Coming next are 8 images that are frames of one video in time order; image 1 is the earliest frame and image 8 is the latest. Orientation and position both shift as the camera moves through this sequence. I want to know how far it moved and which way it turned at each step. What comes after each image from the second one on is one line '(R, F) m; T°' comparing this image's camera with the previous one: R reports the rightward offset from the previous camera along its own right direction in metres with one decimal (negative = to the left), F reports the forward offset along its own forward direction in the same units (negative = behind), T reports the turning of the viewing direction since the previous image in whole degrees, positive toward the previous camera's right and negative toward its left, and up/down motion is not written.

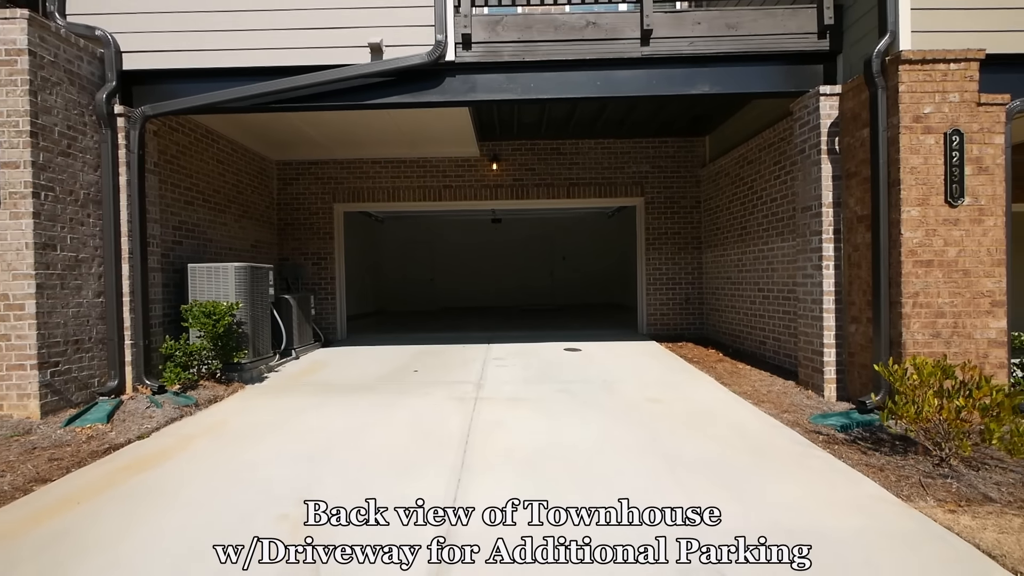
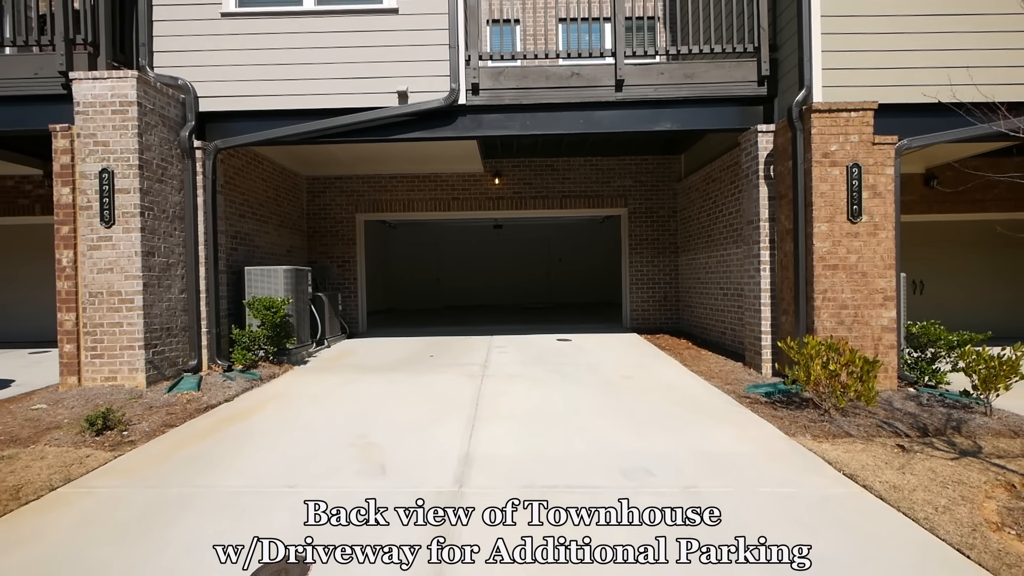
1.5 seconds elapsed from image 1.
(0.0, -1.2) m; 0°
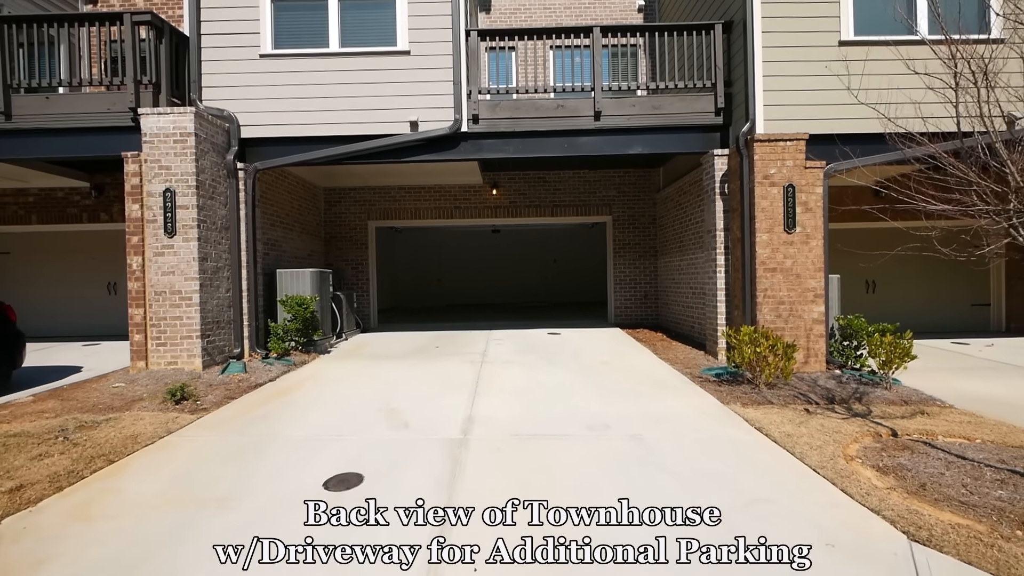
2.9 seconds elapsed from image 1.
(+0.1, -1.1) m; 0°
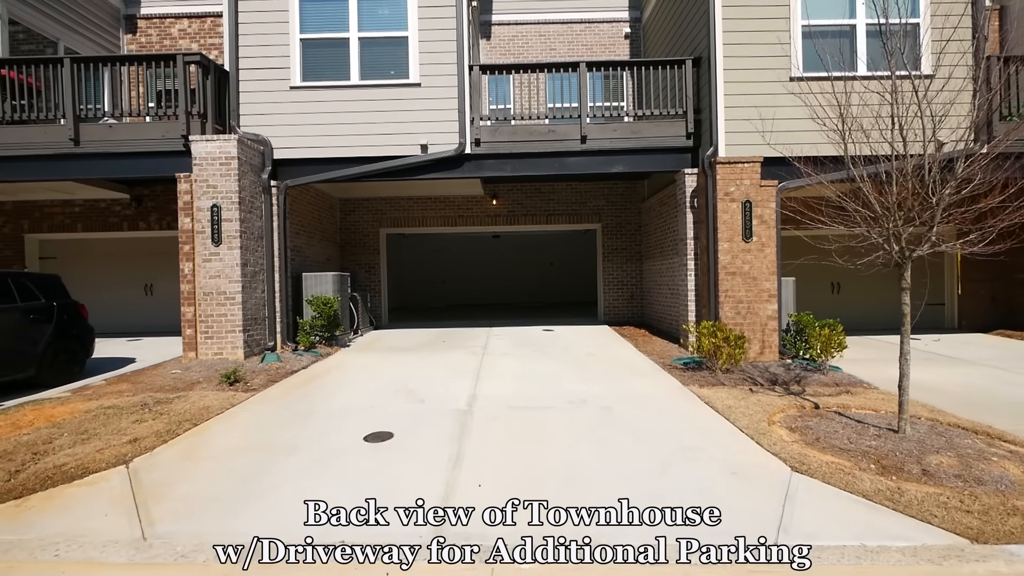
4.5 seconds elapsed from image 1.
(+0.1, -1.0) m; 0°
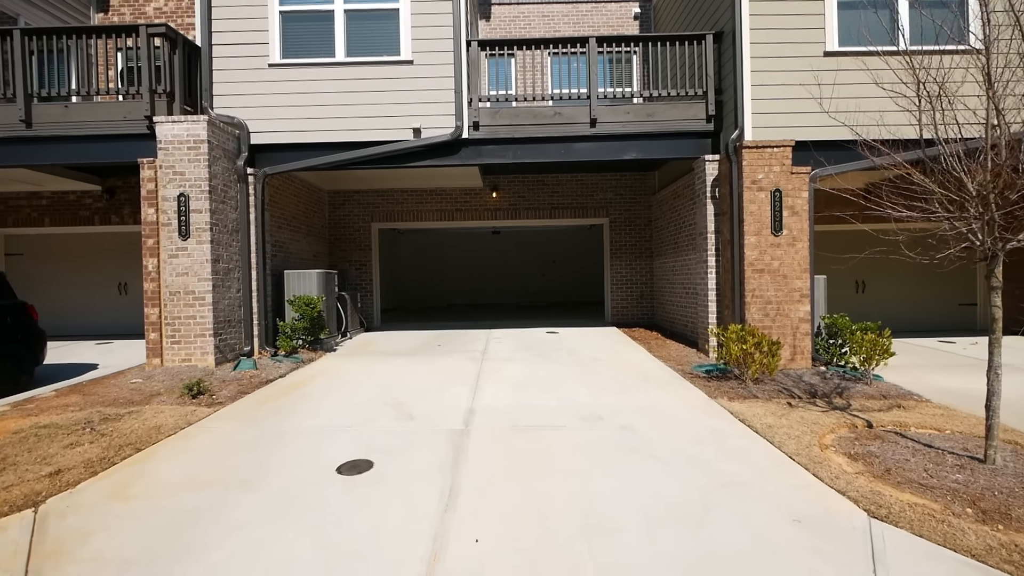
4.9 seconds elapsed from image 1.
(0.0, +0.8) m; 0°
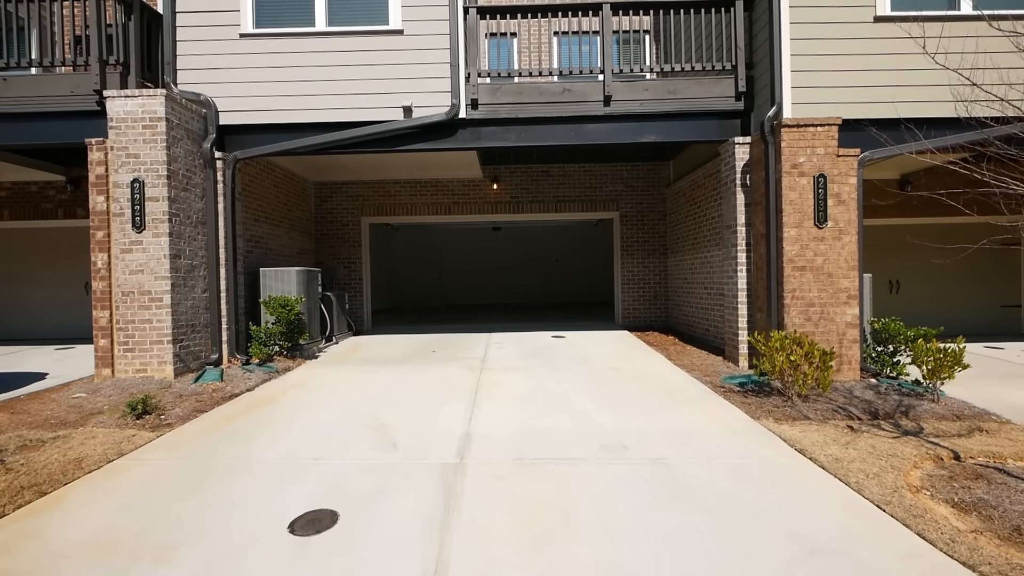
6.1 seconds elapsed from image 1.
(0.0, +0.9) m; 0°
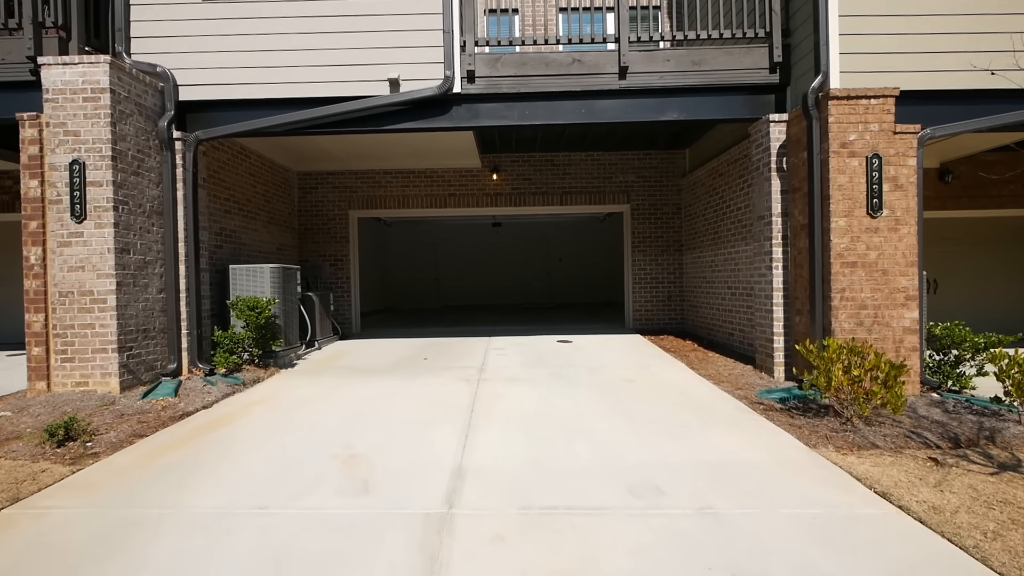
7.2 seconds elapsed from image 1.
(0.0, +0.8) m; 0°
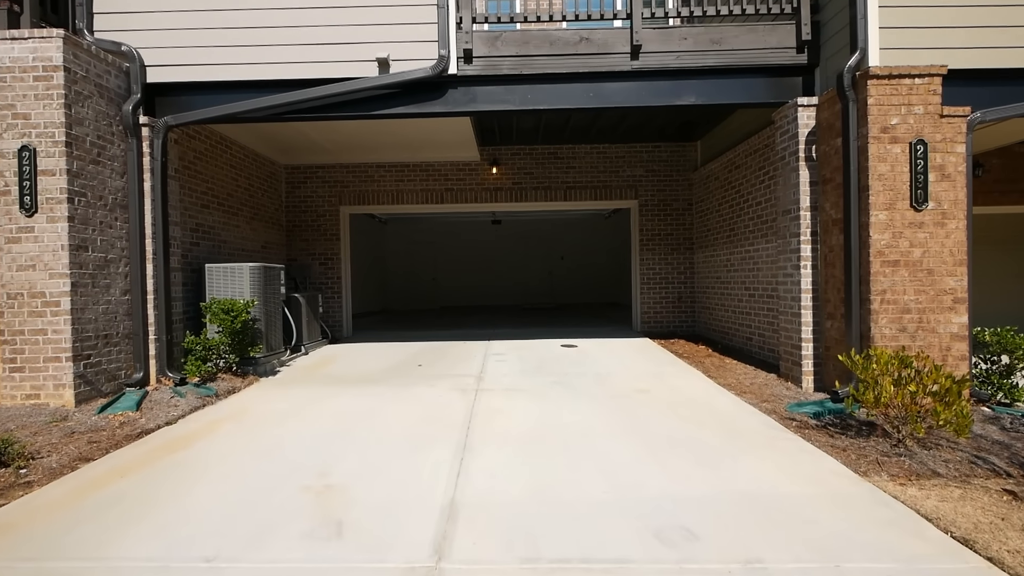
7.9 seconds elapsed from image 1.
(0.0, +0.5) m; 0°
